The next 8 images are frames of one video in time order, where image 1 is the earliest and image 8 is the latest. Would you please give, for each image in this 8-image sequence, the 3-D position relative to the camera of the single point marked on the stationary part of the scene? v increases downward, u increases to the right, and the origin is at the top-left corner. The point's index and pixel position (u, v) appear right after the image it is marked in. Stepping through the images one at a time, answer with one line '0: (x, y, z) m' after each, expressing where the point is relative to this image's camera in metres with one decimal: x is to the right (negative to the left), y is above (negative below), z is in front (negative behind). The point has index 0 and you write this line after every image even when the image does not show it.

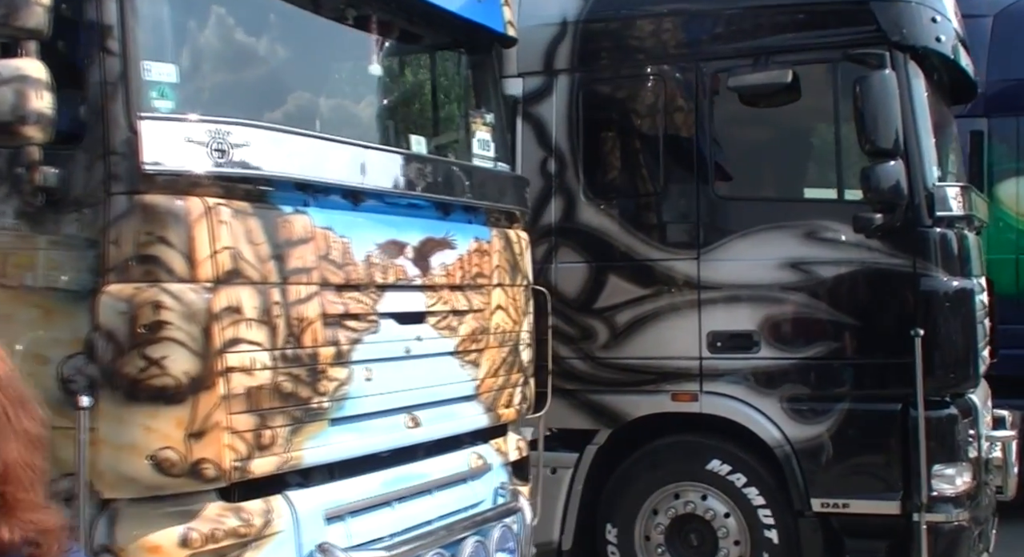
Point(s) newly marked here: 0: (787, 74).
0: (+1.3, +0.9, +6.6) m
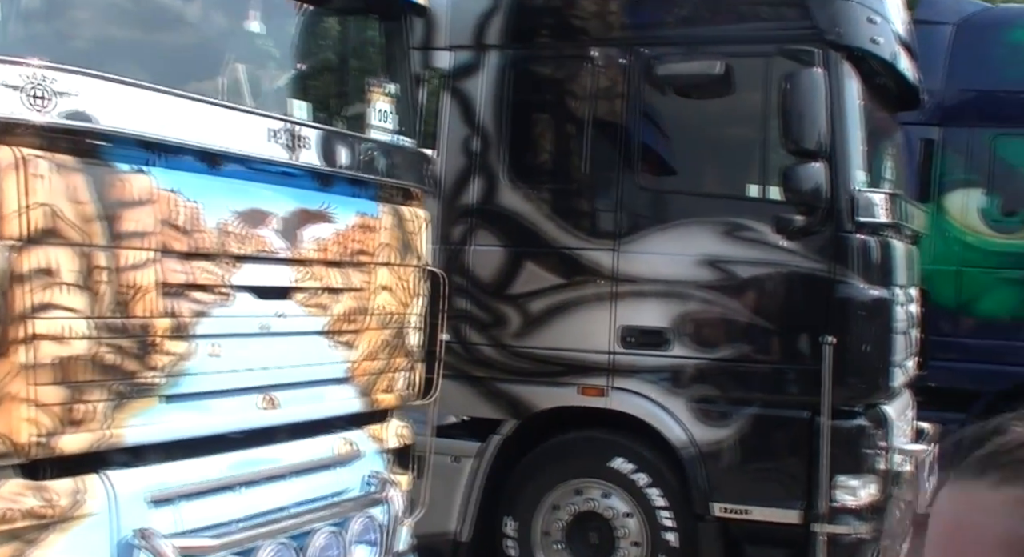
0: (+0.9, +1.0, +6.4) m
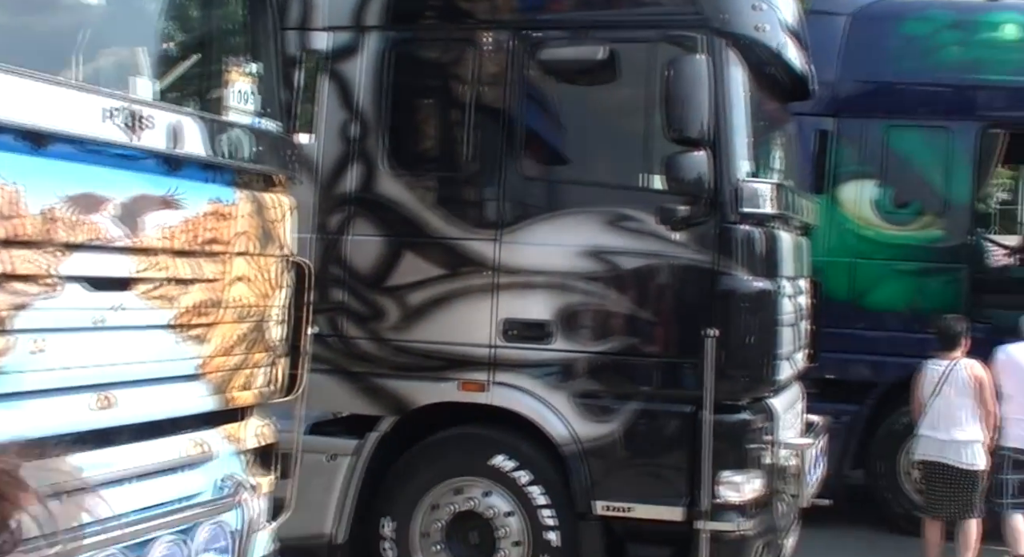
0: (+0.4, +1.0, +6.2) m
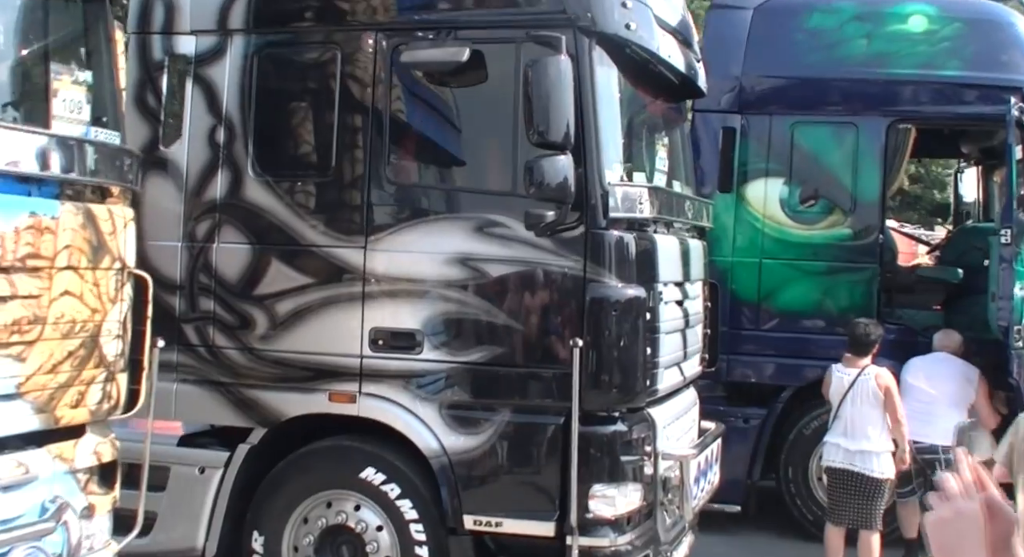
0: (-0.2, +1.0, +6.0) m
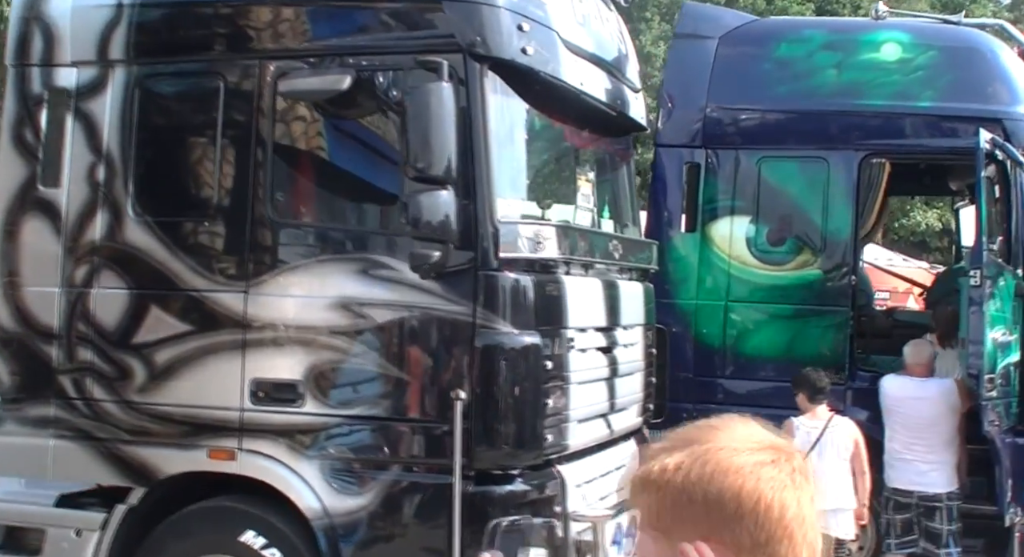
0: (-0.6, +0.8, +5.6) m
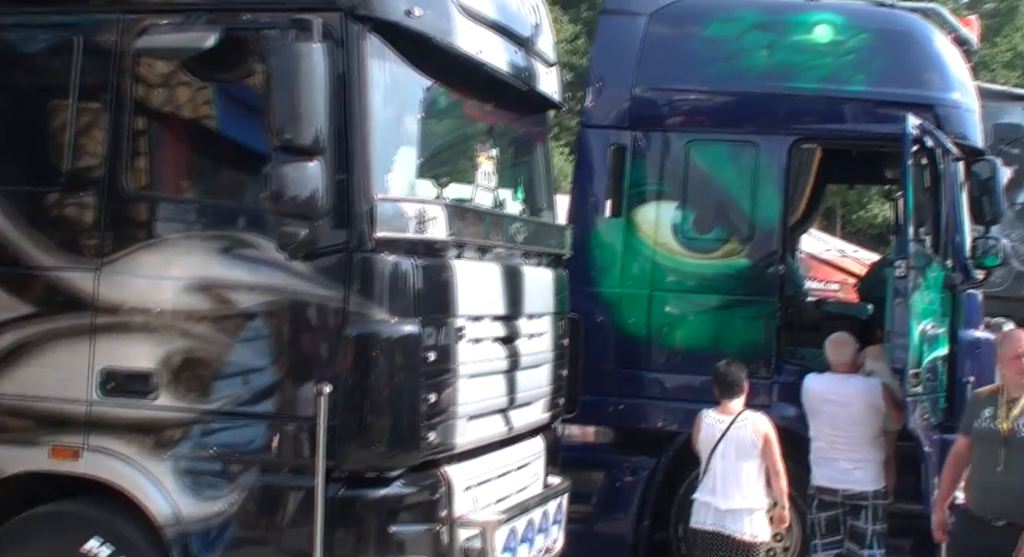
0: (-1.0, +0.8, +5.1) m
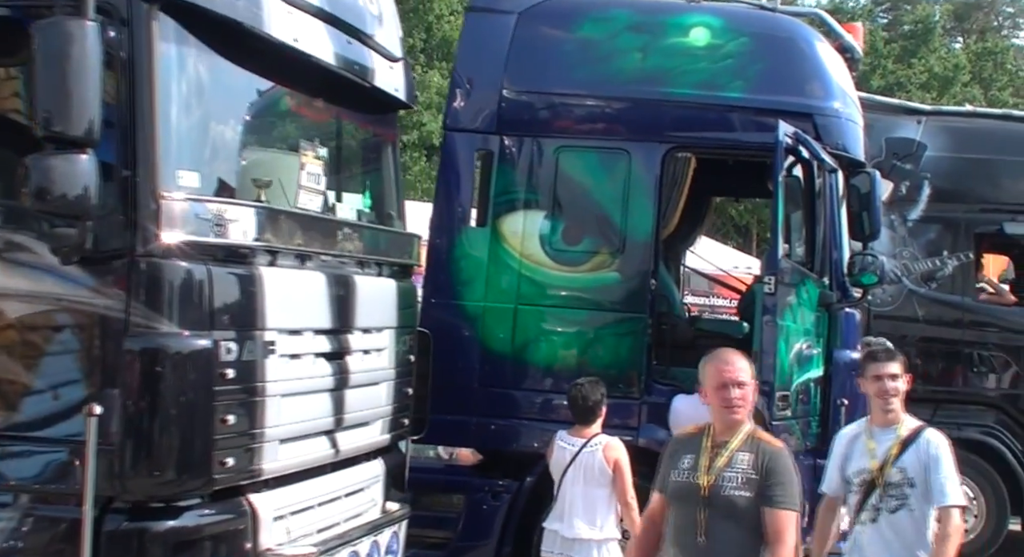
0: (-1.6, +0.8, +4.5) m
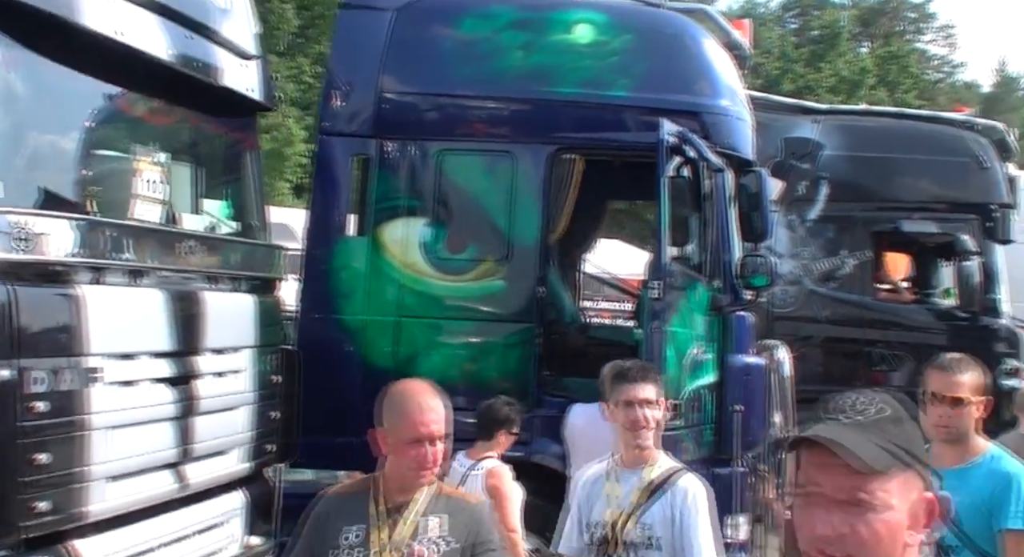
0: (-2.1, +0.8, +4.0) m
